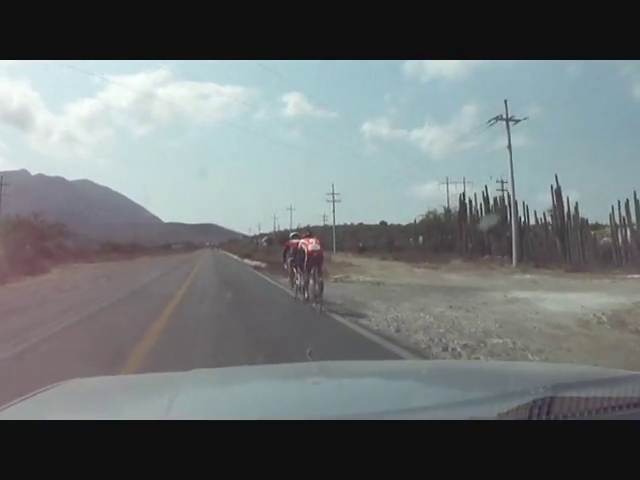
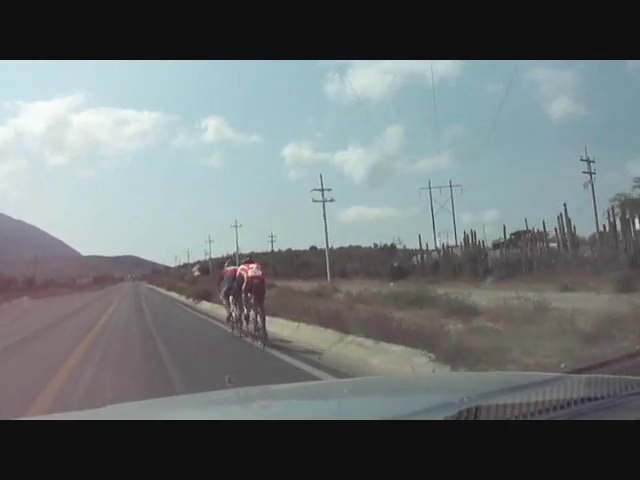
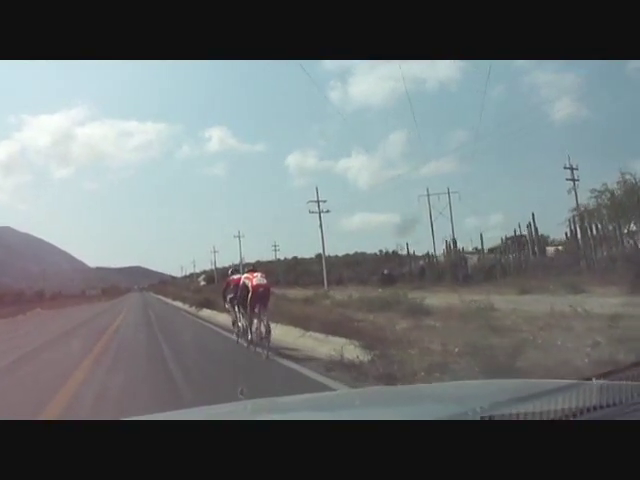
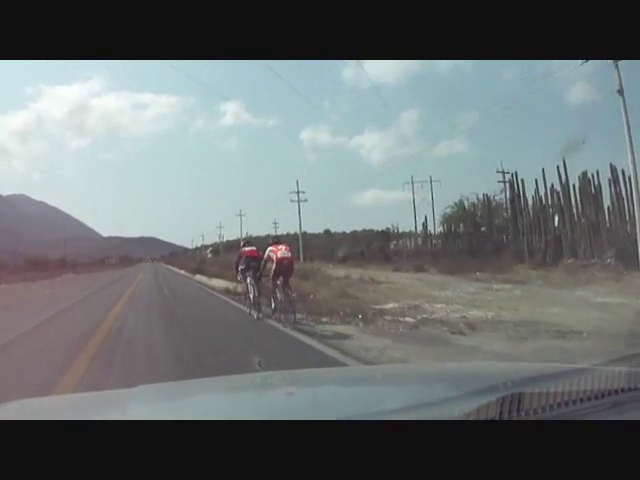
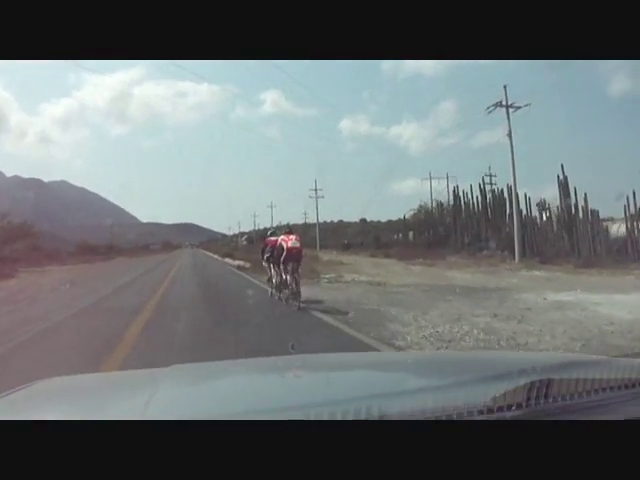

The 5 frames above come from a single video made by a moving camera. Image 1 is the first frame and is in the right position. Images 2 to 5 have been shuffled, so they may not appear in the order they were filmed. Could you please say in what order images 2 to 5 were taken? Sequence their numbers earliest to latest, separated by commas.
5, 4, 3, 2
